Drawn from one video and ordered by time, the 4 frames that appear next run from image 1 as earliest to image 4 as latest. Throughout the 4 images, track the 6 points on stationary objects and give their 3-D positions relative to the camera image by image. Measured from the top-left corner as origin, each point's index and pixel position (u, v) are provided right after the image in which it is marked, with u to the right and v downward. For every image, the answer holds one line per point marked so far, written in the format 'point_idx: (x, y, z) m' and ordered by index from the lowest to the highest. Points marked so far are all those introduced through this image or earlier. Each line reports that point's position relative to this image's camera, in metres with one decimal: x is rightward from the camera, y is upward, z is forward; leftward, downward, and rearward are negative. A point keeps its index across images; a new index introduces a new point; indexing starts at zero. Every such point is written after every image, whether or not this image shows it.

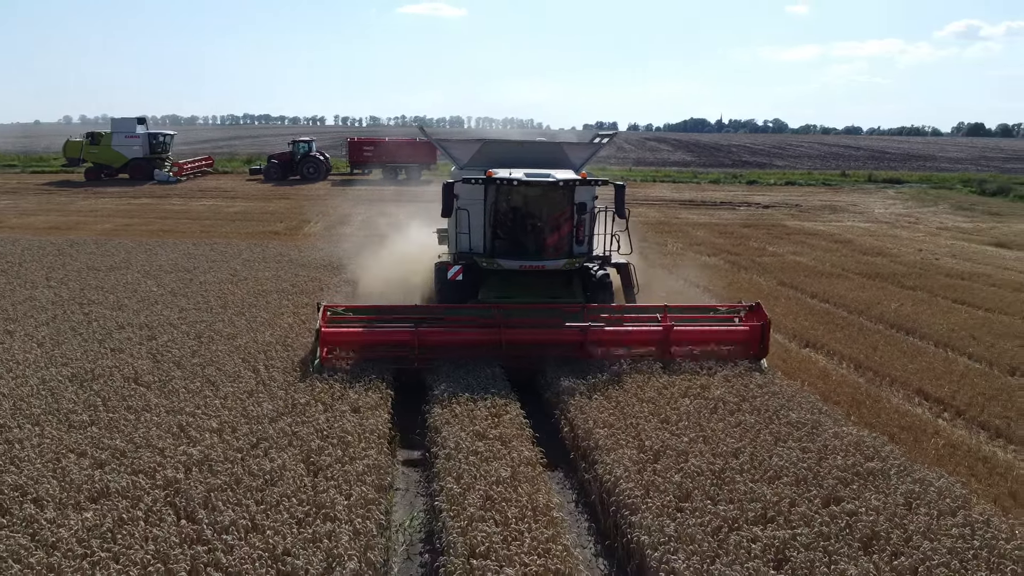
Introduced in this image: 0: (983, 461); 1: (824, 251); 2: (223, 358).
0: (+4.0, -1.5, +6.9) m
1: (+7.5, +0.8, +19.5) m
2: (-3.2, -0.8, +9.0) m
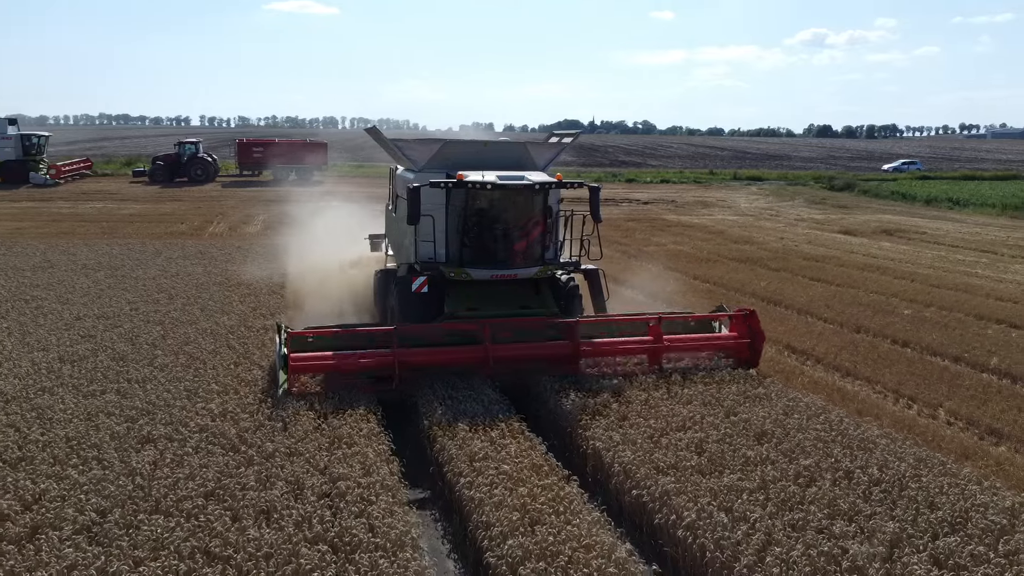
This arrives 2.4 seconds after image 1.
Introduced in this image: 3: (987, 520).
0: (+3.6, -1.1, +8.9) m
1: (+5.1, +1.3, +21.9) m
2: (-3.9, -0.6, +10.0) m
3: (+3.0, -1.5, +5.2) m
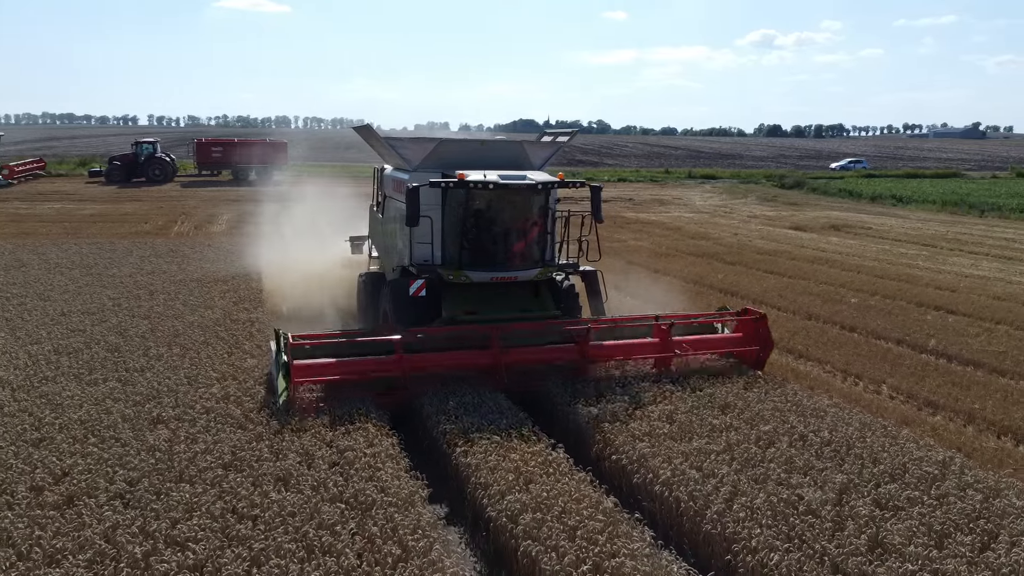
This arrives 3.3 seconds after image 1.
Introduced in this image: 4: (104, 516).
0: (+3.3, -1.0, +9.6) m
1: (+4.2, +1.4, +22.7) m
2: (-4.2, -0.6, +10.4) m
3: (+3.0, -1.3, +5.9) m
4: (-2.6, -1.4, +5.1) m
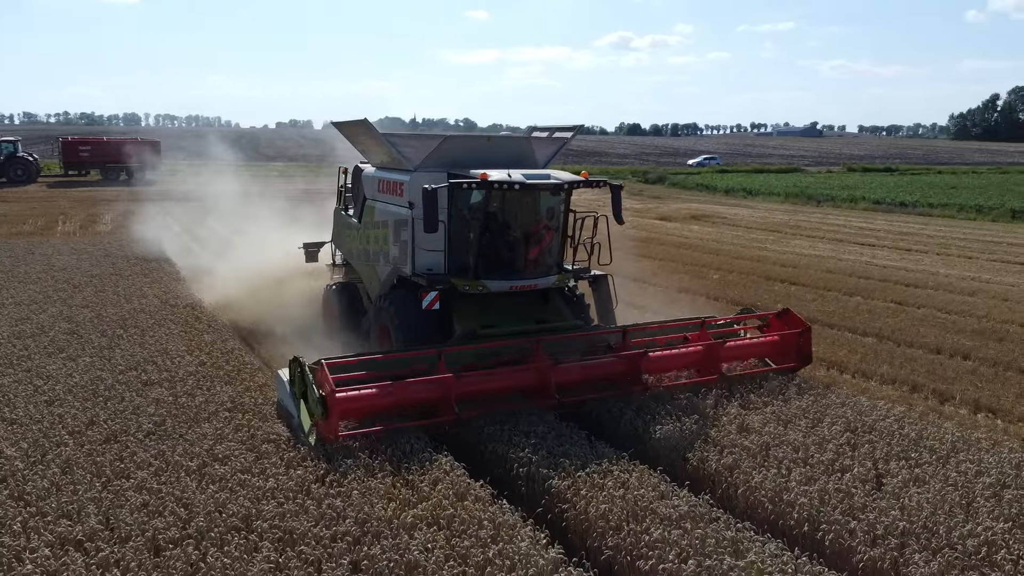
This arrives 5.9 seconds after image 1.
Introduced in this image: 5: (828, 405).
0: (+2.3, -0.6, +11.7) m
1: (+1.0, +1.8, +24.7) m
2: (-5.2, -0.4, +11.2) m
3: (+2.5, -0.9, +7.9) m
4: (-2.8, -1.2, +6.2) m
5: (+2.8, -1.1, +7.3) m
